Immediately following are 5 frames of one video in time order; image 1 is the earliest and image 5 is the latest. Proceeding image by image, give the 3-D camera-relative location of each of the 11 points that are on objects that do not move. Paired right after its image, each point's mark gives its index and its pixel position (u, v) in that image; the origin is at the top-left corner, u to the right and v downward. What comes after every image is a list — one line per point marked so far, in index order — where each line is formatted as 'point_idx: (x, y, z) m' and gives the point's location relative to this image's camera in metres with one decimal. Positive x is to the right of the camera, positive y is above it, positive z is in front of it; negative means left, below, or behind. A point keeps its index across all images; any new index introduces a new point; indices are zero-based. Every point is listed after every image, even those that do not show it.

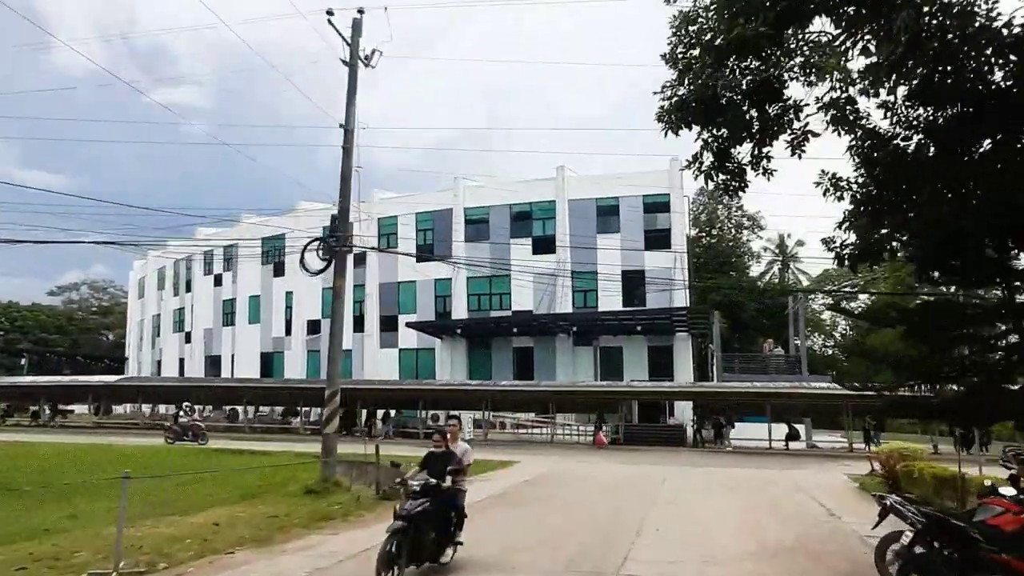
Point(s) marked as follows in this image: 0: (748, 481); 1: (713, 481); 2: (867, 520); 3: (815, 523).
0: (+6.9, -5.8, +19.2) m
1: (+5.9, -5.8, +19.4) m
2: (+7.2, -4.7, +13.3) m
3: (+6.0, -4.6, +12.8) m
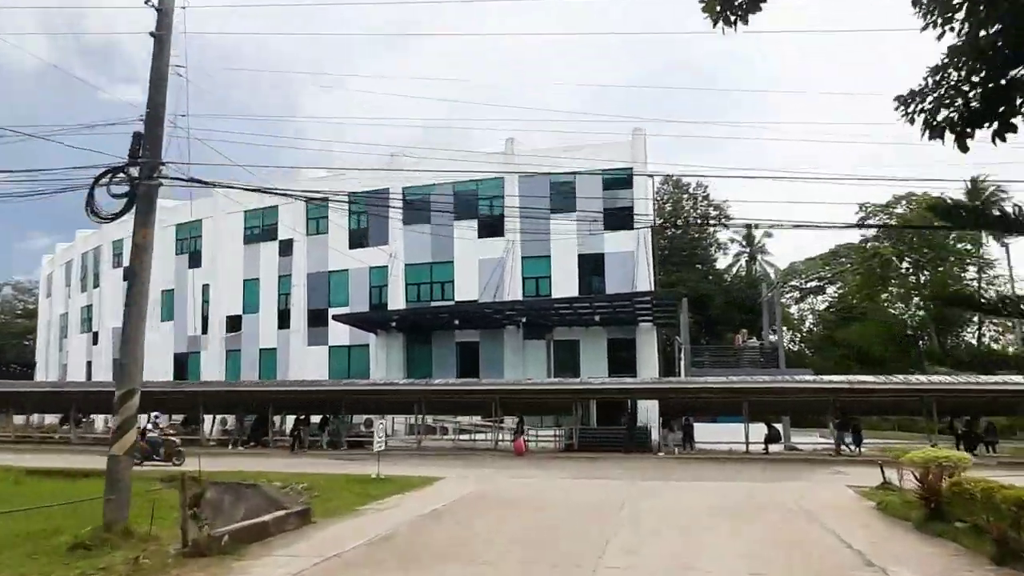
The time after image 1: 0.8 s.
0: (+4.9, -4.9, +14.7) m
1: (+3.9, -4.9, +14.8) m
2: (+5.5, -3.8, +8.8) m
3: (+4.3, -3.7, +8.3) m
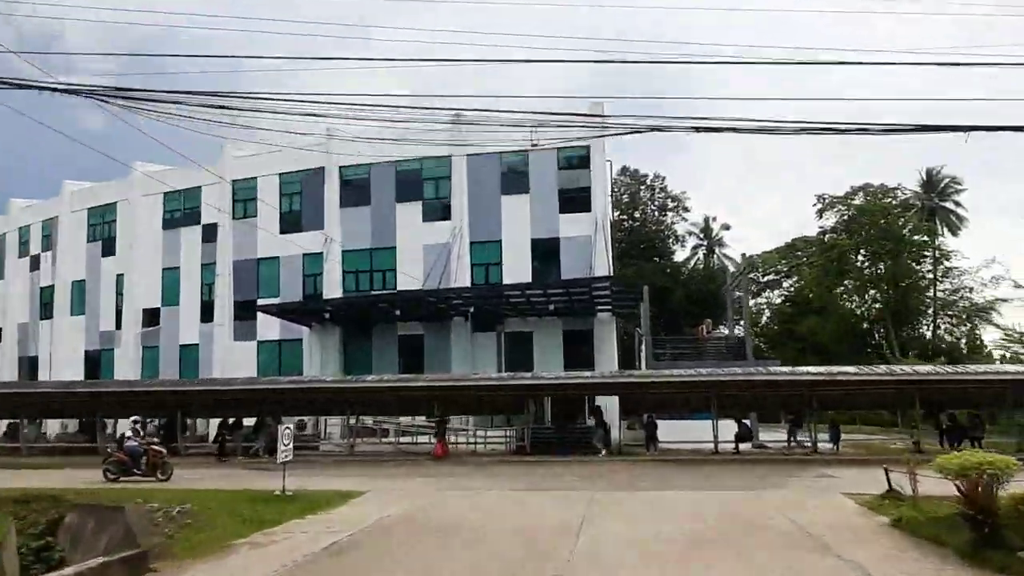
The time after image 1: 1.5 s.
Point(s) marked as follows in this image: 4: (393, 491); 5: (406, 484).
0: (+3.6, -4.3, +12.0) m
1: (+2.6, -4.3, +12.0) m
2: (+4.6, -3.2, +6.1) m
3: (+3.4, -3.1, +5.5) m
4: (-2.8, -4.9, +15.7) m
5: (-2.8, -5.2, +17.3) m
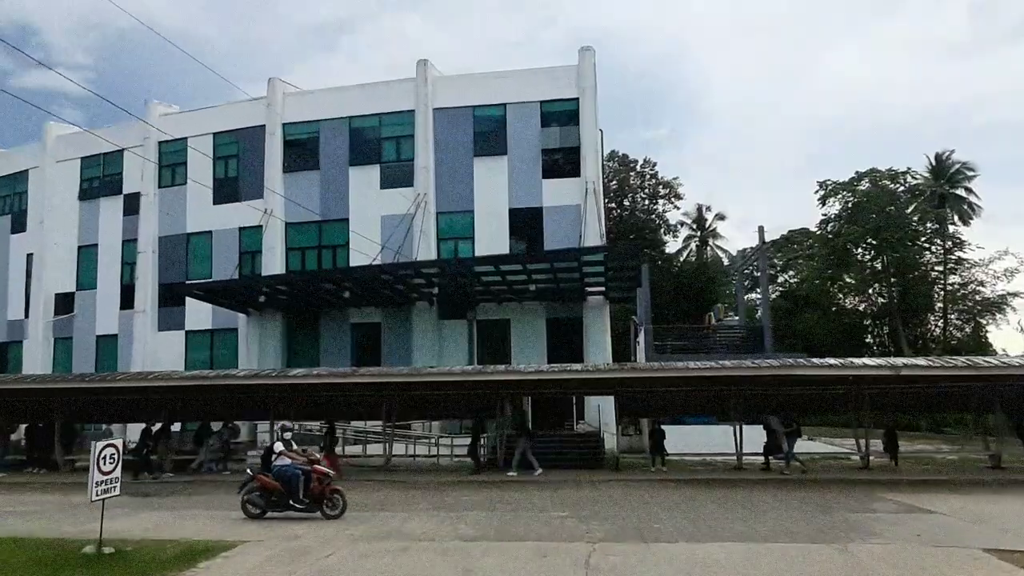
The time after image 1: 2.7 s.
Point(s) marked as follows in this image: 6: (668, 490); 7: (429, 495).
0: (+2.9, -3.4, +6.7) m
1: (+2.0, -3.4, +6.7) m
2: (+4.1, -2.4, +0.8) m
3: (+3.0, -2.2, +0.2) m
4: (-3.6, -4.0, +10.3) m
5: (-3.6, -4.3, +11.9) m
6: (+3.8, -4.9, +16.0) m
7: (-2.0, -5.0, +15.7) m
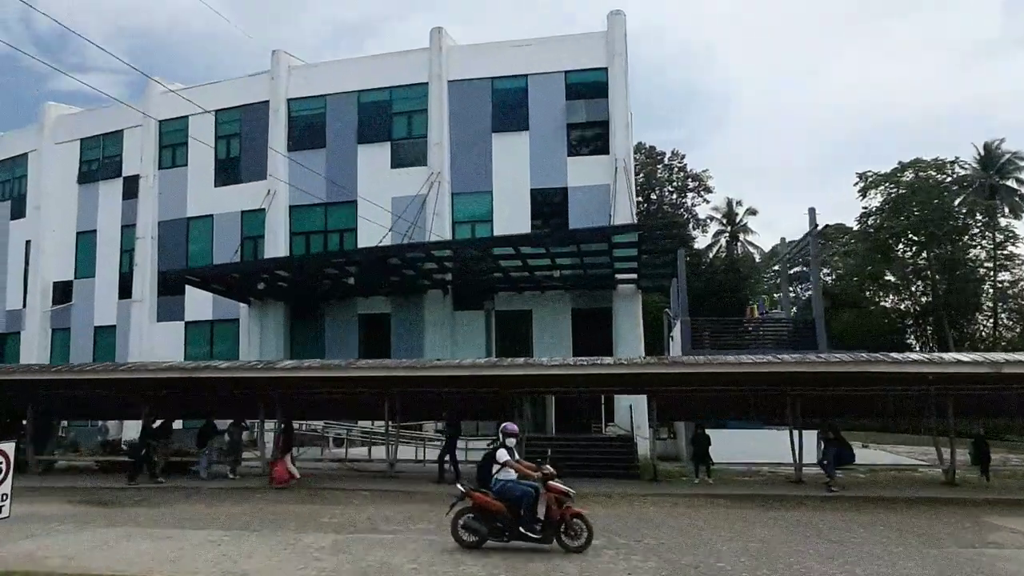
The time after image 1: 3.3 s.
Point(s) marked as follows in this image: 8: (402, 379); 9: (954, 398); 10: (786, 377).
0: (+3.1, -2.9, +4.1) m
1: (+2.1, -2.9, +4.1) m
2: (+4.0, -1.9, -1.8) m
3: (+2.9, -1.8, -2.4) m
4: (-3.3, -3.5, +7.9) m
5: (-3.3, -3.8, +9.5) m
6: (+4.2, -4.5, +13.3) m
7: (-1.6, -4.5, +13.3) m
8: (-3.3, -2.6, +19.3) m
9: (+12.5, -3.1, +18.4) m
10: (+7.4, -2.6, +17.9) m
